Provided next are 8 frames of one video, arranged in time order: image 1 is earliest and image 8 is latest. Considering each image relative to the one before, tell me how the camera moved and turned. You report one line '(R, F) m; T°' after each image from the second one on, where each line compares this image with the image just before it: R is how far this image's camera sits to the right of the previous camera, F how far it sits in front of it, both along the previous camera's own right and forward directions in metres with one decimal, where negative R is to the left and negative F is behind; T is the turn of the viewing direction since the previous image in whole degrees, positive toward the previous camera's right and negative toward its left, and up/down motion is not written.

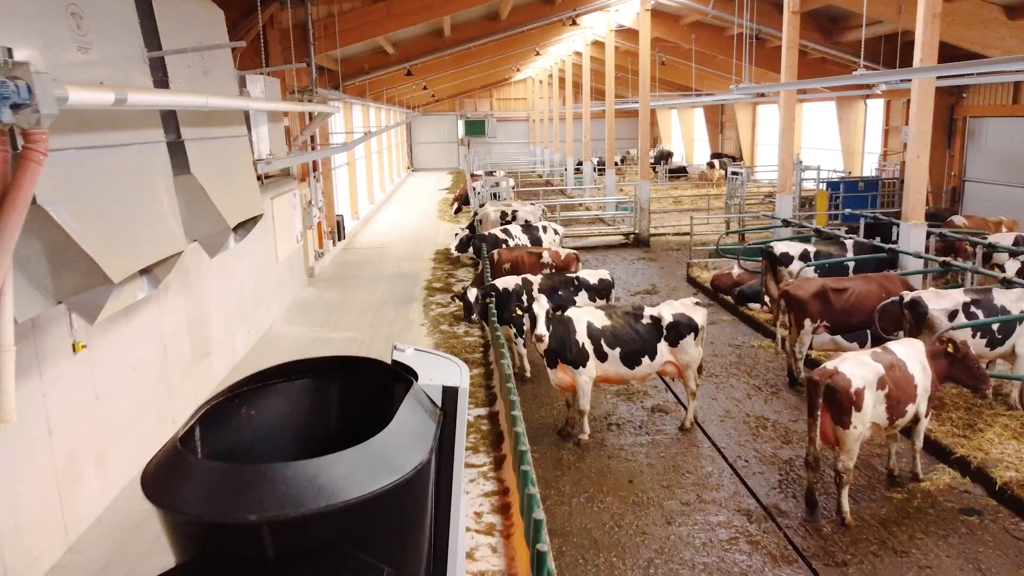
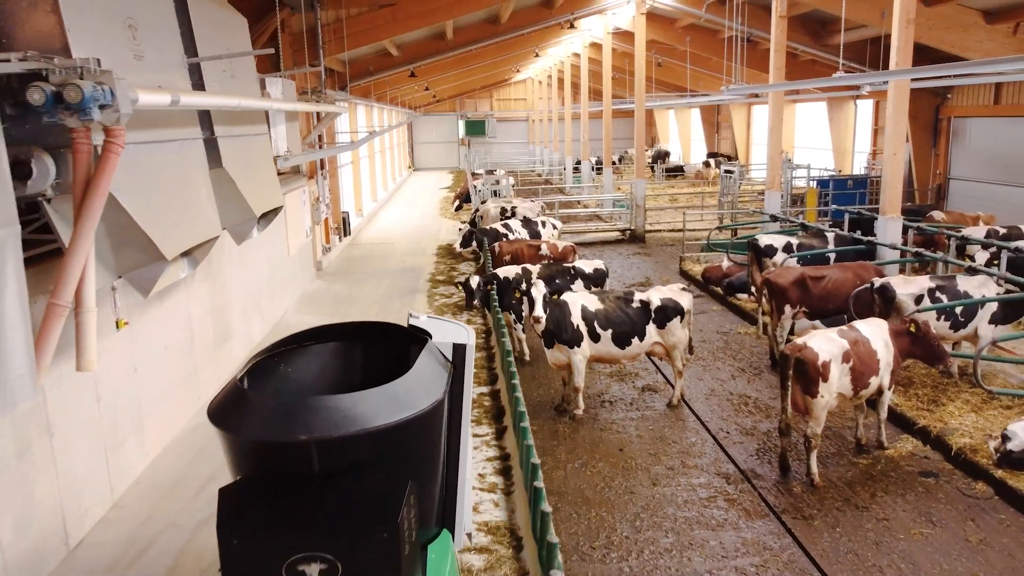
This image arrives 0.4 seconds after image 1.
(0.0, -0.4) m; 0°
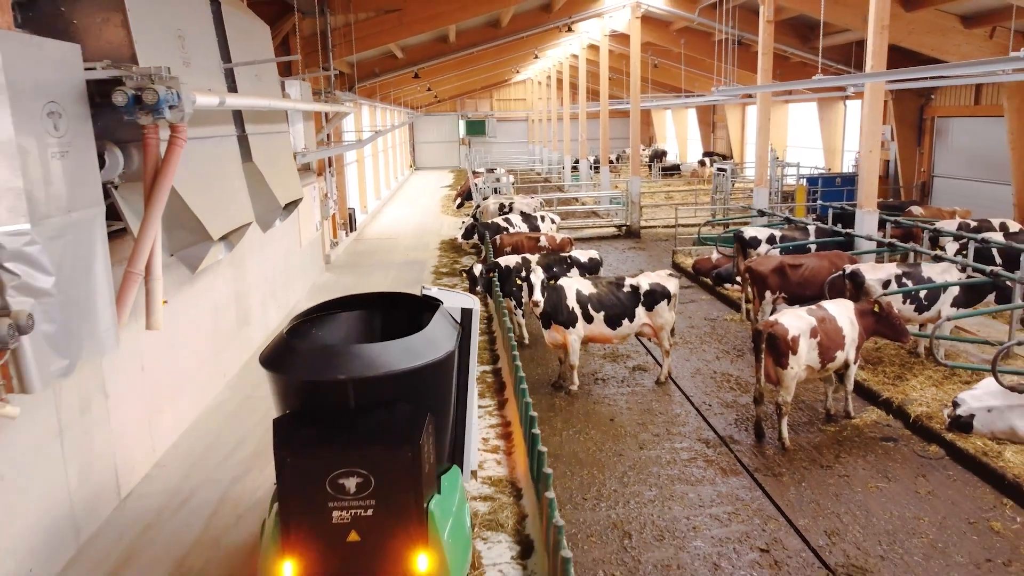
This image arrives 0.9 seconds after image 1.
(0.0, -0.5) m; 0°
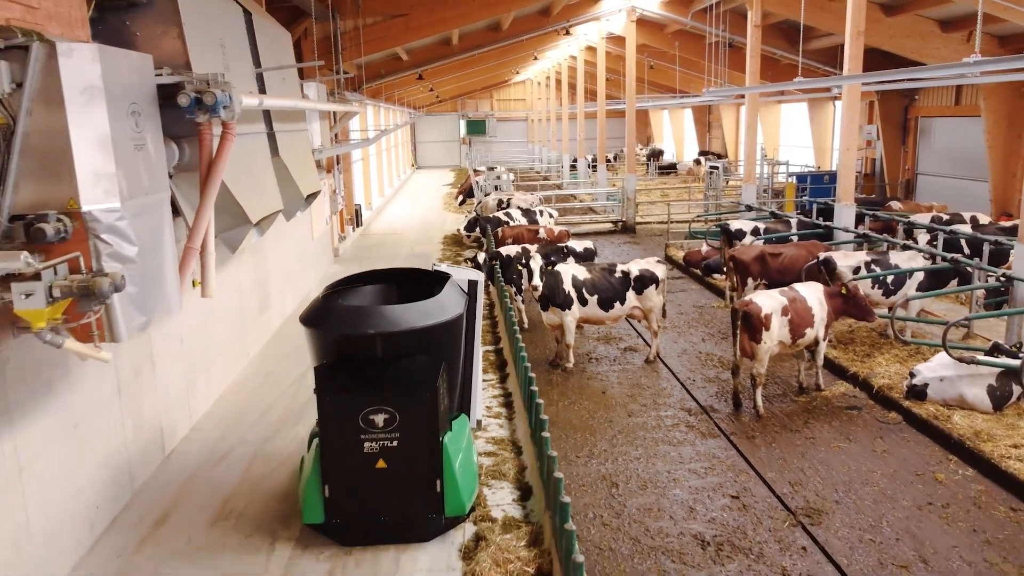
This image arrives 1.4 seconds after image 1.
(0.0, -0.5) m; 0°
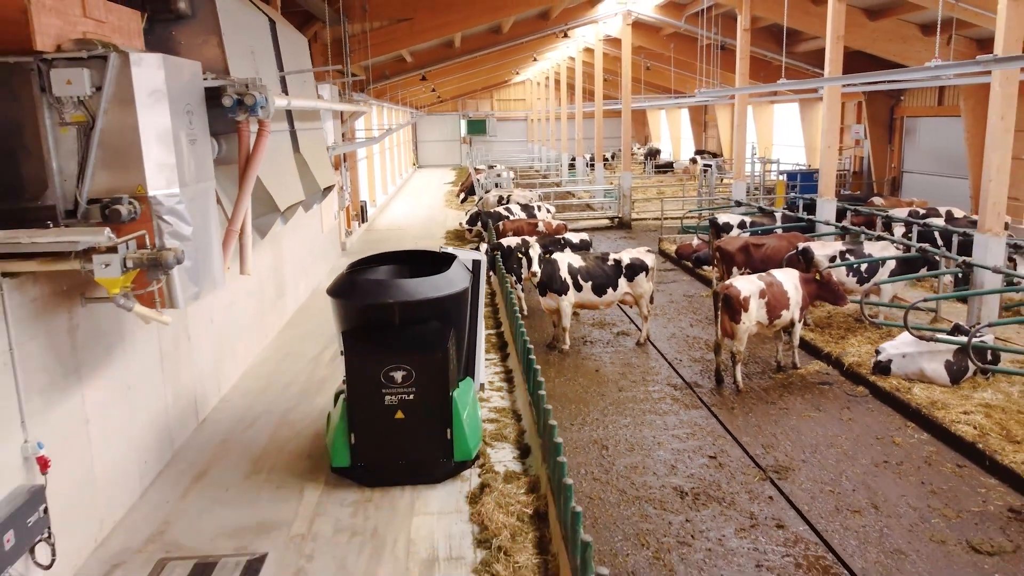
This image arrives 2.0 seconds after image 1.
(0.0, -0.5) m; 0°
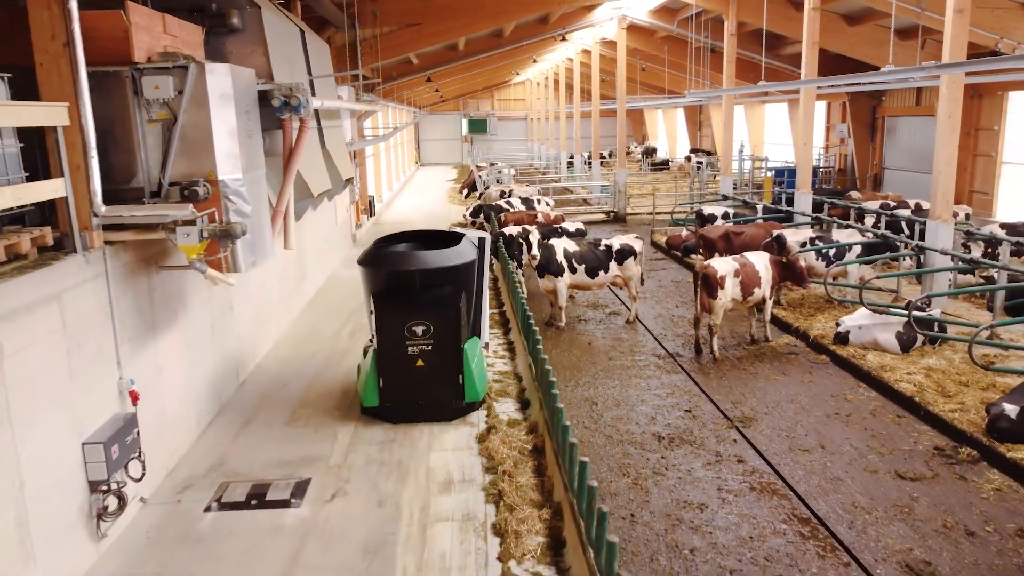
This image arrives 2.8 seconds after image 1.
(0.0, -0.7) m; 0°
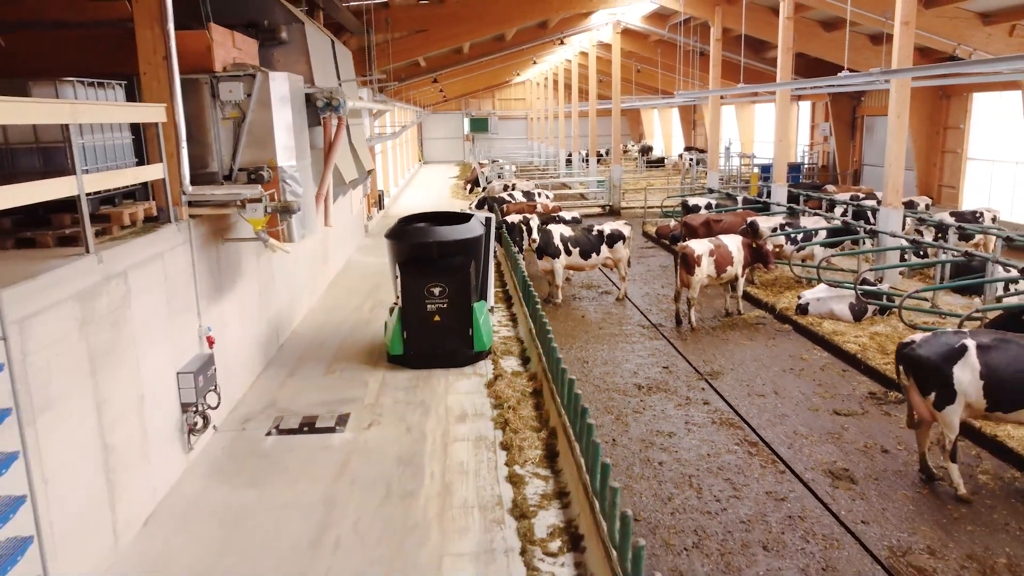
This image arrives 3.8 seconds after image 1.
(0.0, -0.9) m; 0°
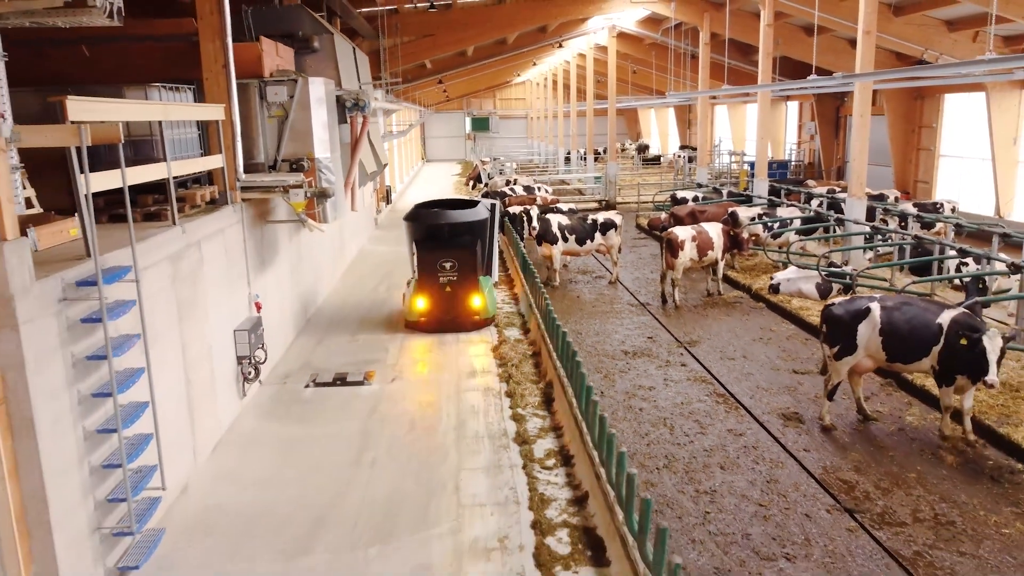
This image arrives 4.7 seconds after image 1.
(0.0, -0.8) m; 0°
